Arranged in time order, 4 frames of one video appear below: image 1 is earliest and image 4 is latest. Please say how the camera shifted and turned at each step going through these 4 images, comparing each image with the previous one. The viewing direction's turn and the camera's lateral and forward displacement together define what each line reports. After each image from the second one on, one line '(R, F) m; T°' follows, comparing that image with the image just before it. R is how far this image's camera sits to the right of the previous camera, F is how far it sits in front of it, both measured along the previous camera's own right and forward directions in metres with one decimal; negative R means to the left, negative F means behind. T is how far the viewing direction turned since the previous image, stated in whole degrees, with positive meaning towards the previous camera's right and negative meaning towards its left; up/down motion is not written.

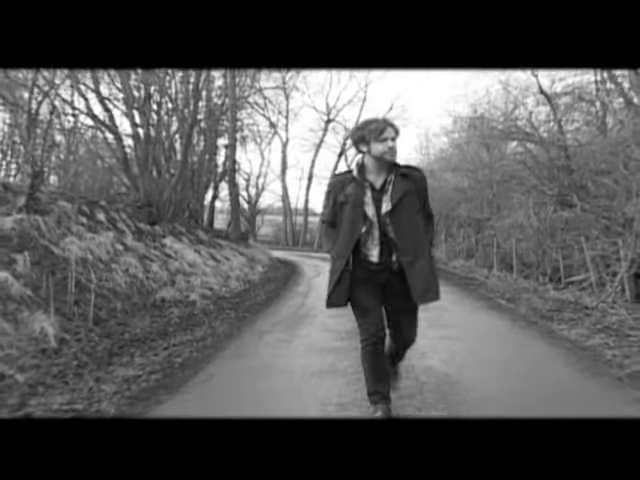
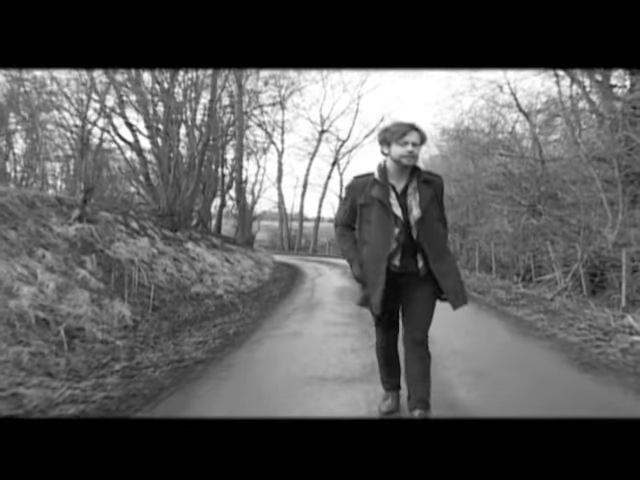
(-0.2, -1.6) m; +1°
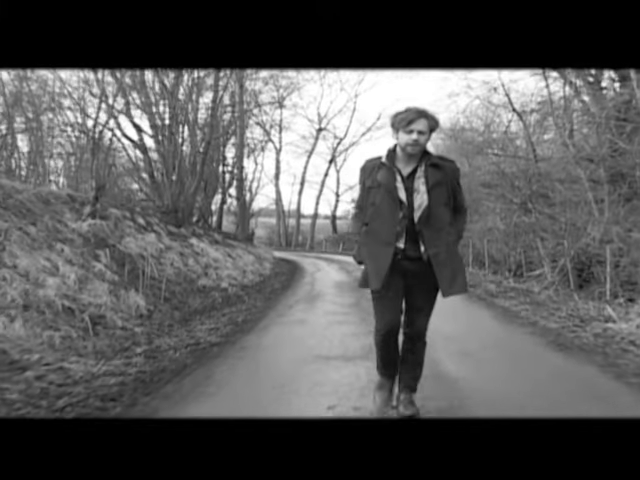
(-0.1, -0.5) m; 0°
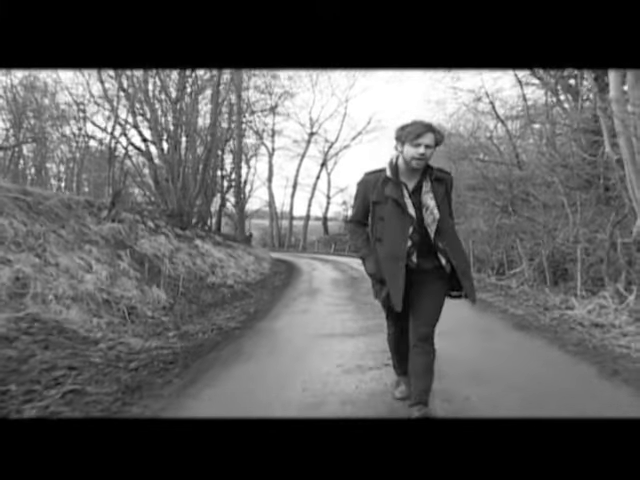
(-0.1, -1.0) m; +1°
